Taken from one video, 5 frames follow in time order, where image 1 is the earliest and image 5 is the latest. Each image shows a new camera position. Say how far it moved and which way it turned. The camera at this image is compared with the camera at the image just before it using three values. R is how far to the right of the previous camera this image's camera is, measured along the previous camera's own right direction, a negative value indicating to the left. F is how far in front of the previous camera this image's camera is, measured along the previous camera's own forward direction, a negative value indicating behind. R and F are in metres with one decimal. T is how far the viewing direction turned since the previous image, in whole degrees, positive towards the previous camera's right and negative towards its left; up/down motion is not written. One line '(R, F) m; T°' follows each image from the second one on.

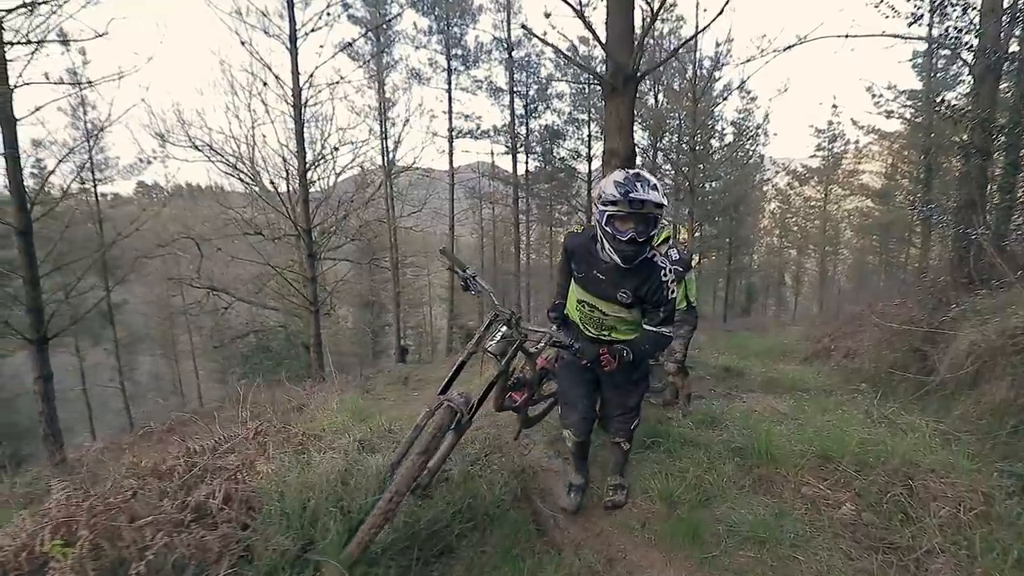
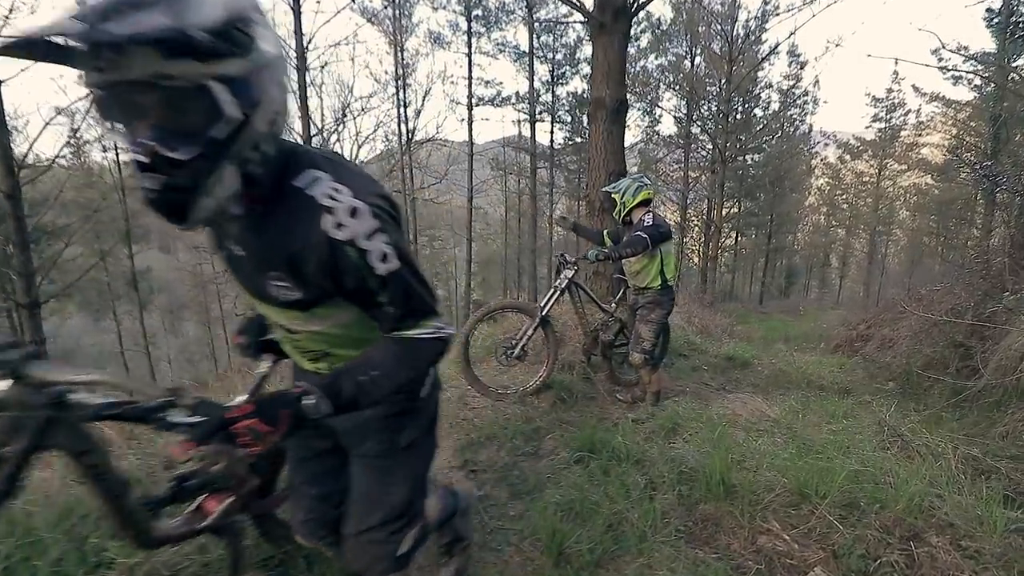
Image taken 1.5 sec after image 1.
(+0.9, +0.9) m; -4°
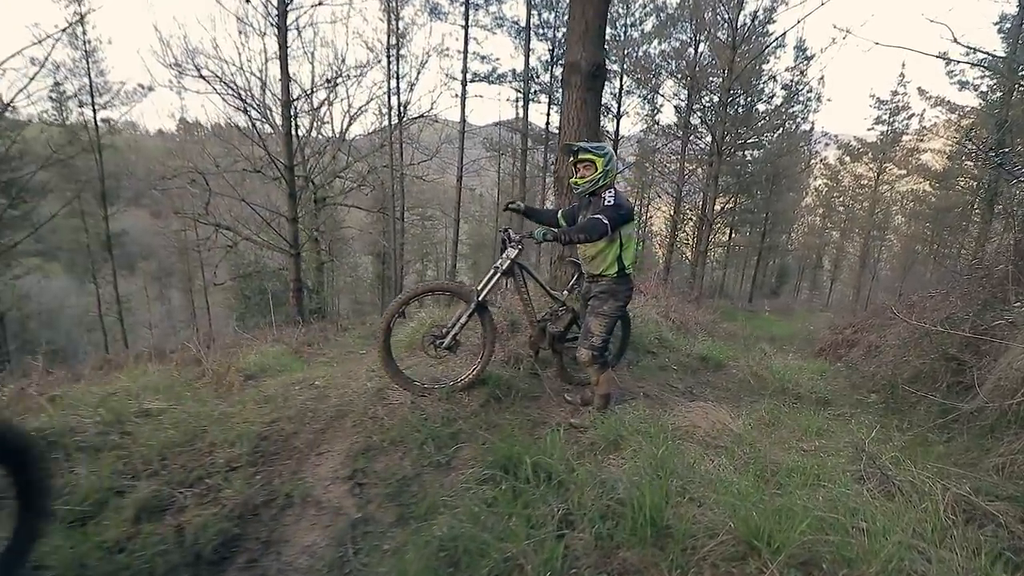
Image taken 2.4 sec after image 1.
(+0.4, +0.6) m; +1°
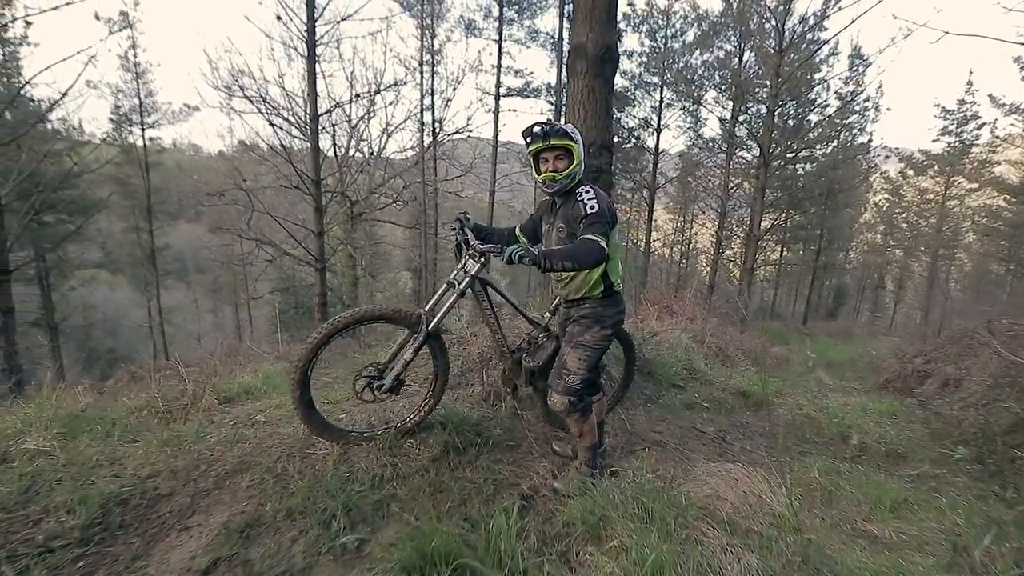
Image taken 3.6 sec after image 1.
(+0.4, +0.8) m; -5°
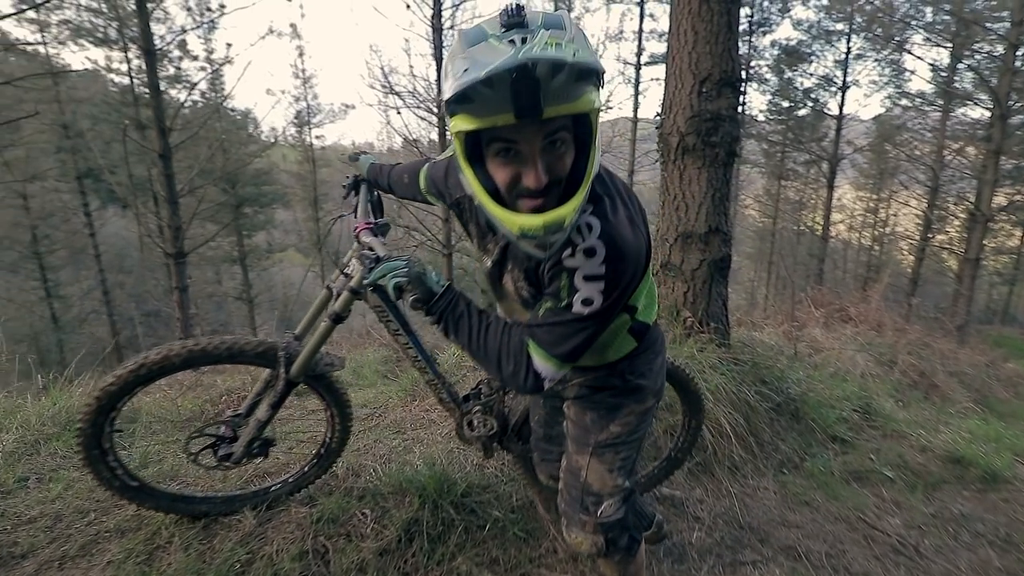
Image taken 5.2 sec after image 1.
(+0.5, +1.2) m; -17°
